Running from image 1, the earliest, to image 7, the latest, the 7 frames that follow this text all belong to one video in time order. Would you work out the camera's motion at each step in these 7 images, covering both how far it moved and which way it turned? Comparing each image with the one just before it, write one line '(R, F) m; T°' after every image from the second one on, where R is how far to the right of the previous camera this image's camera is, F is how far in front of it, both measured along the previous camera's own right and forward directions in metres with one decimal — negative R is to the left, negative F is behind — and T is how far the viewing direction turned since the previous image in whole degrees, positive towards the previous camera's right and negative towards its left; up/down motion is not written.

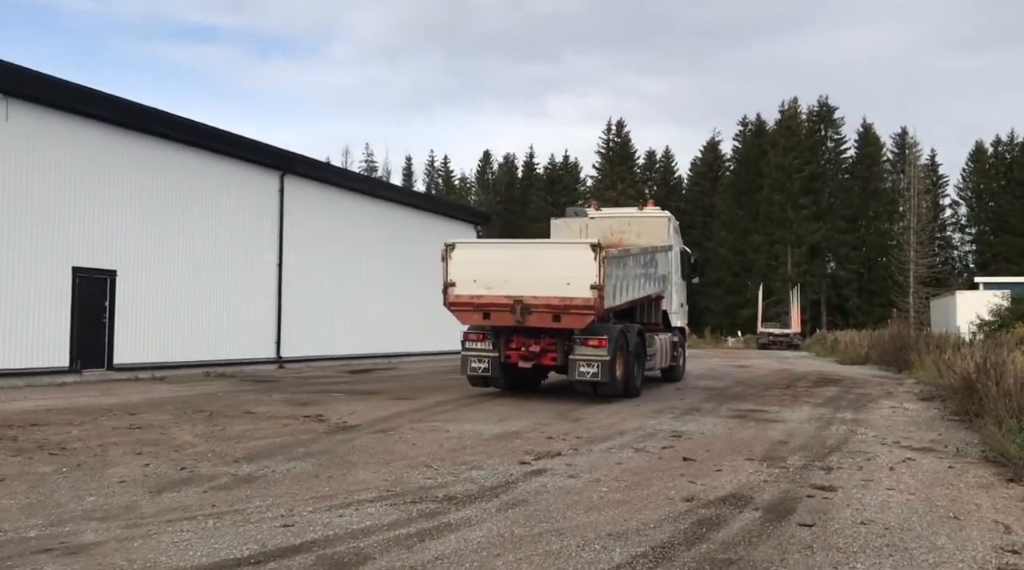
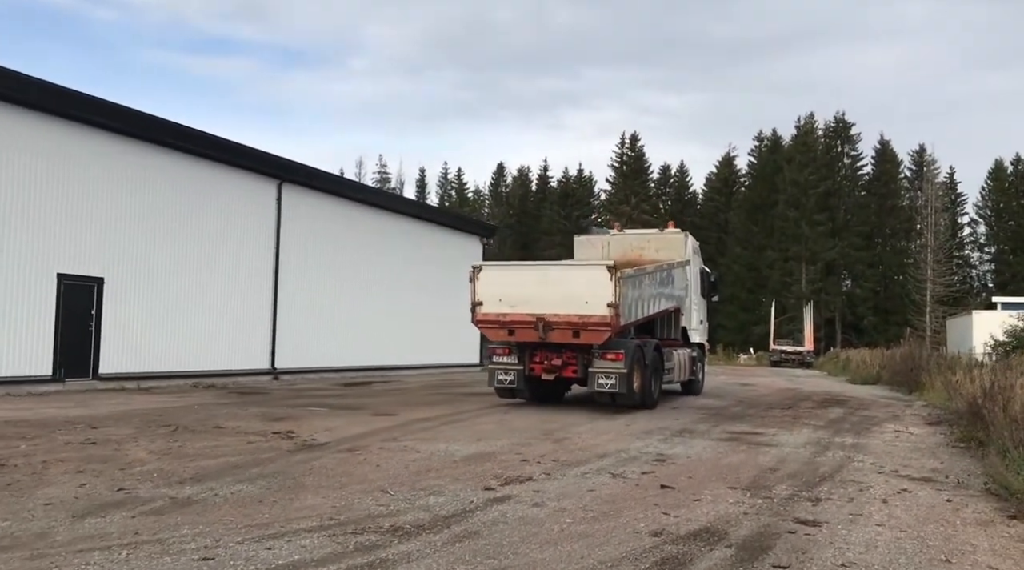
(+0.4, +0.5) m; -1°
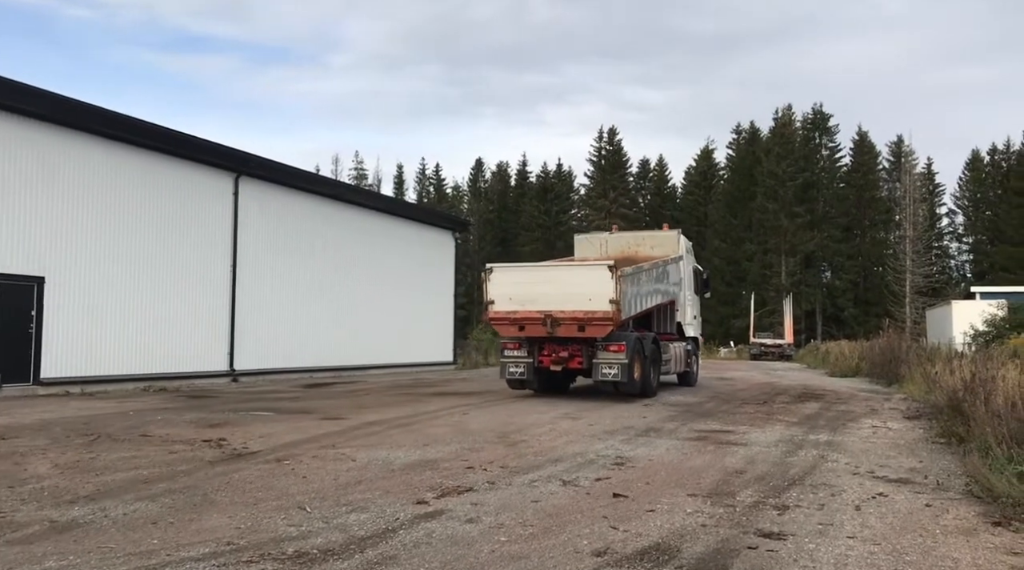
(+0.4, +0.7) m; +1°
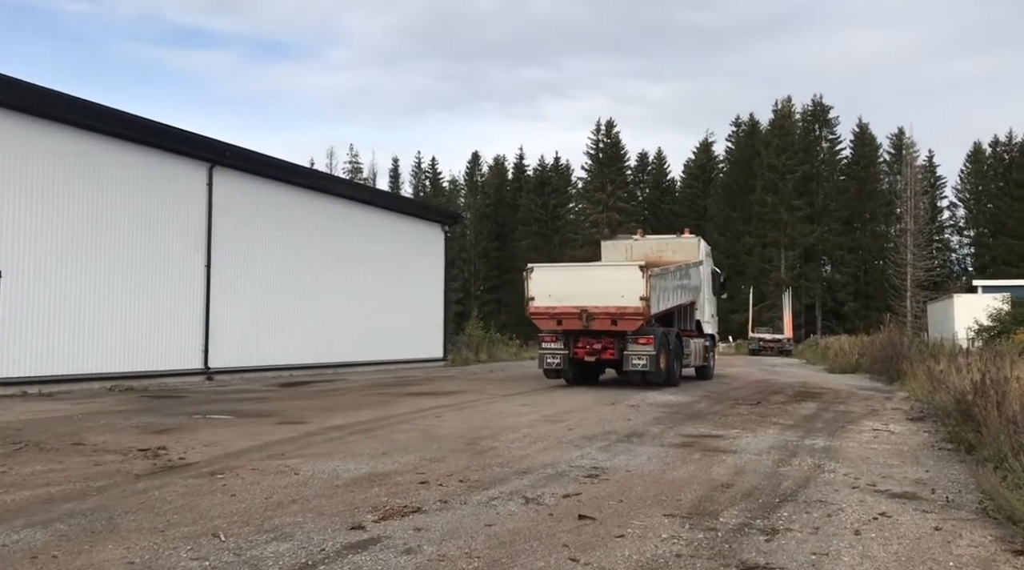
(+0.3, +0.8) m; 0°
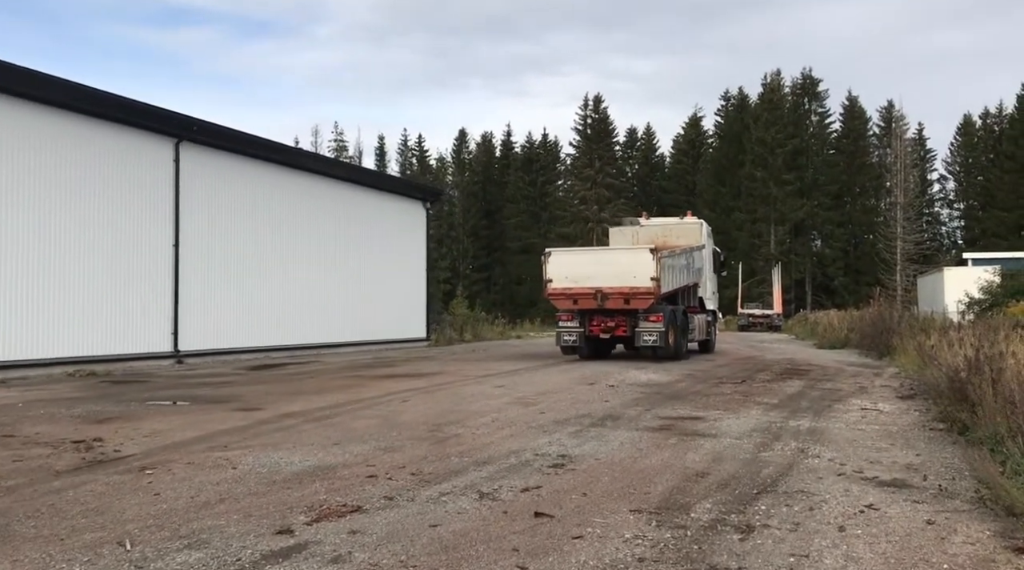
(+0.3, +0.6) m; +1°
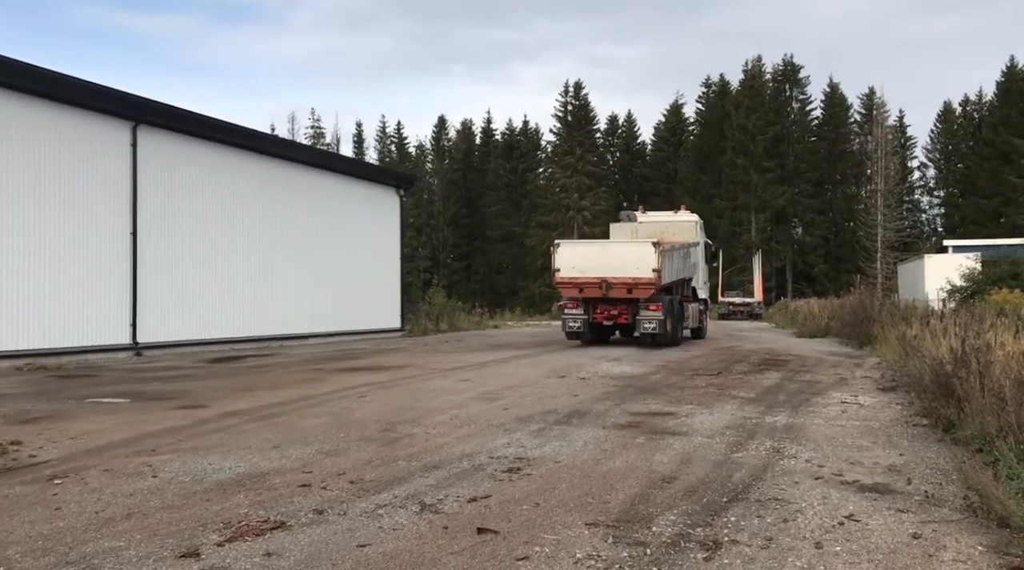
(+0.3, +0.6) m; +1°
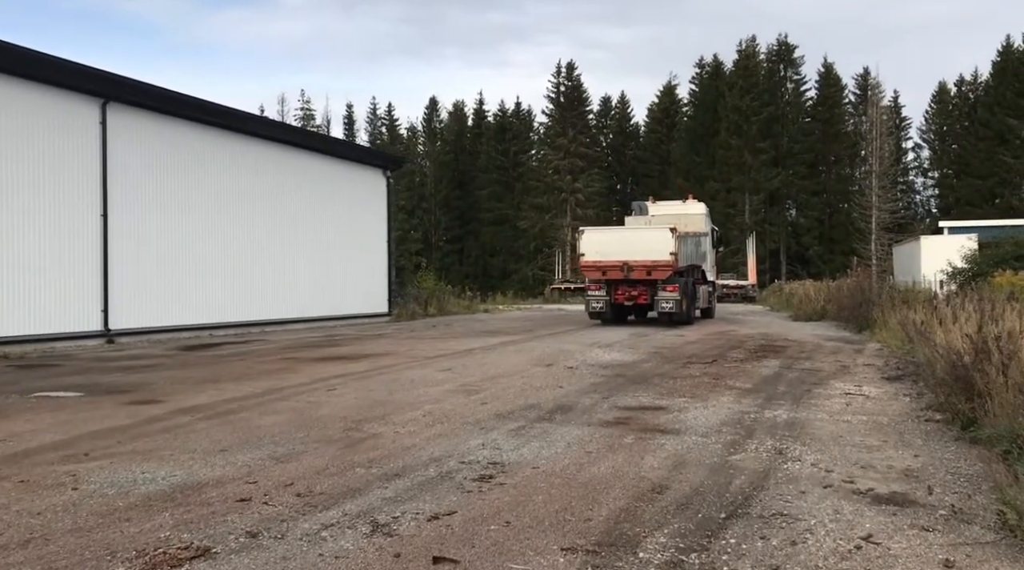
(+0.2, +0.7) m; 0°
